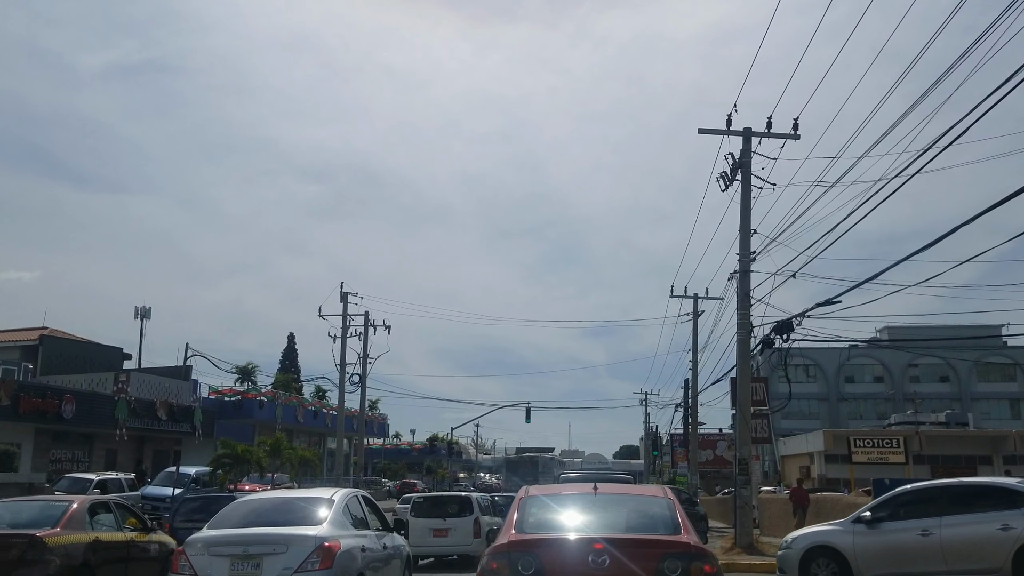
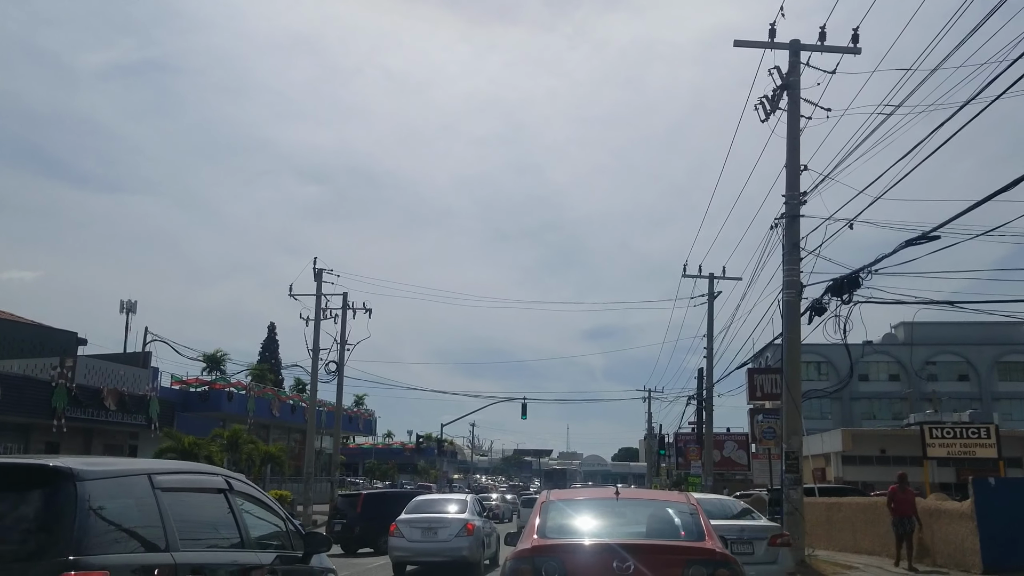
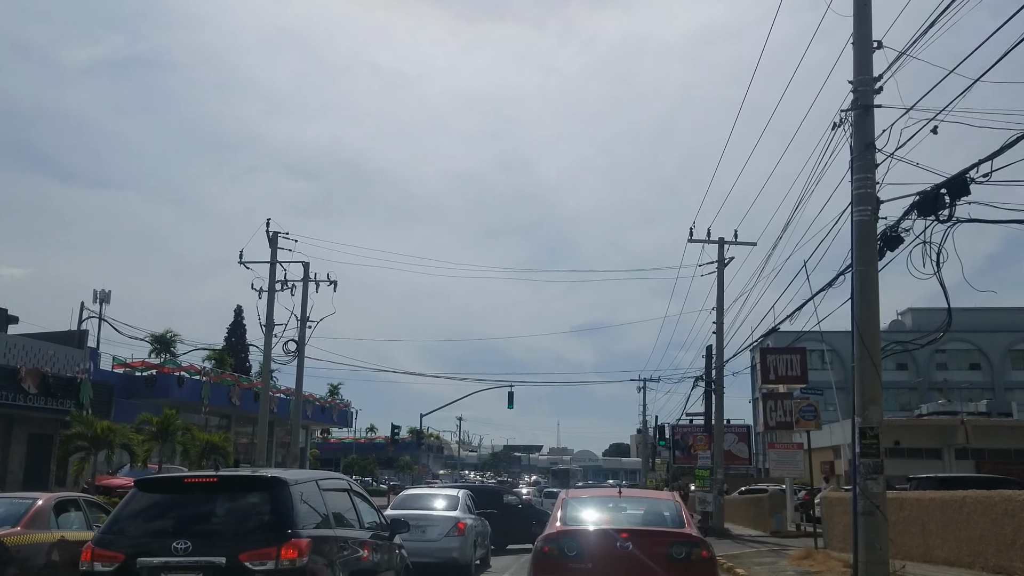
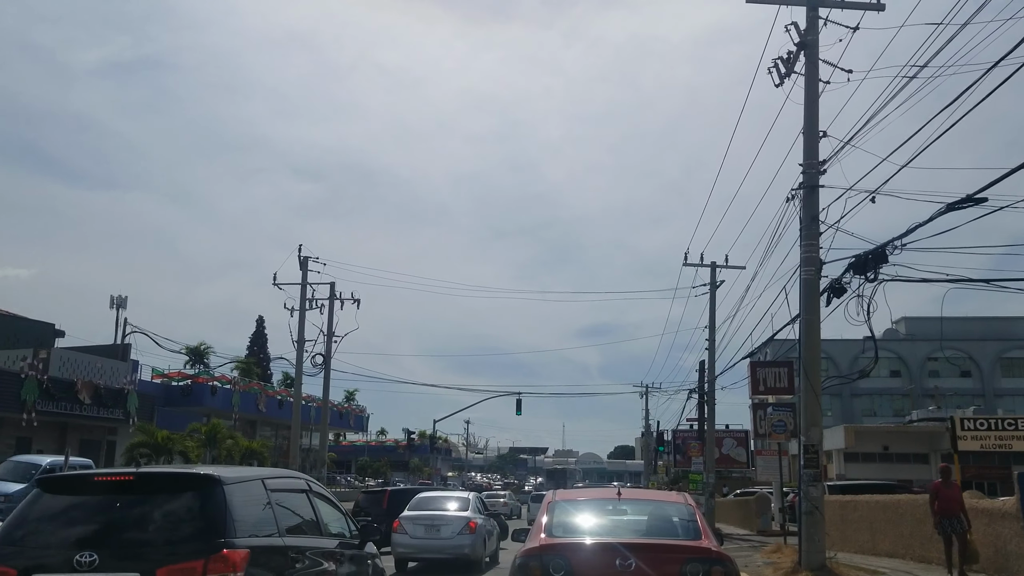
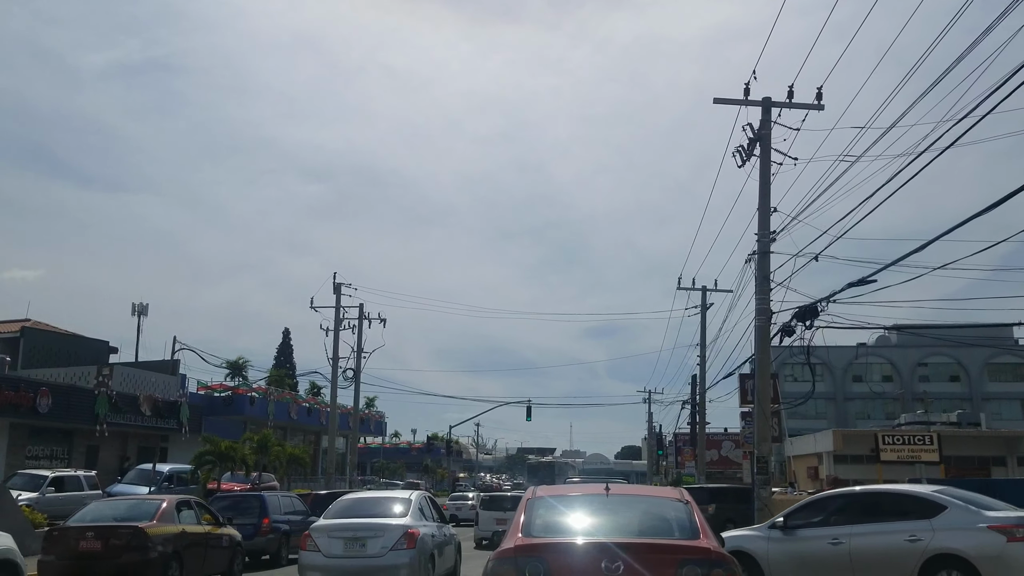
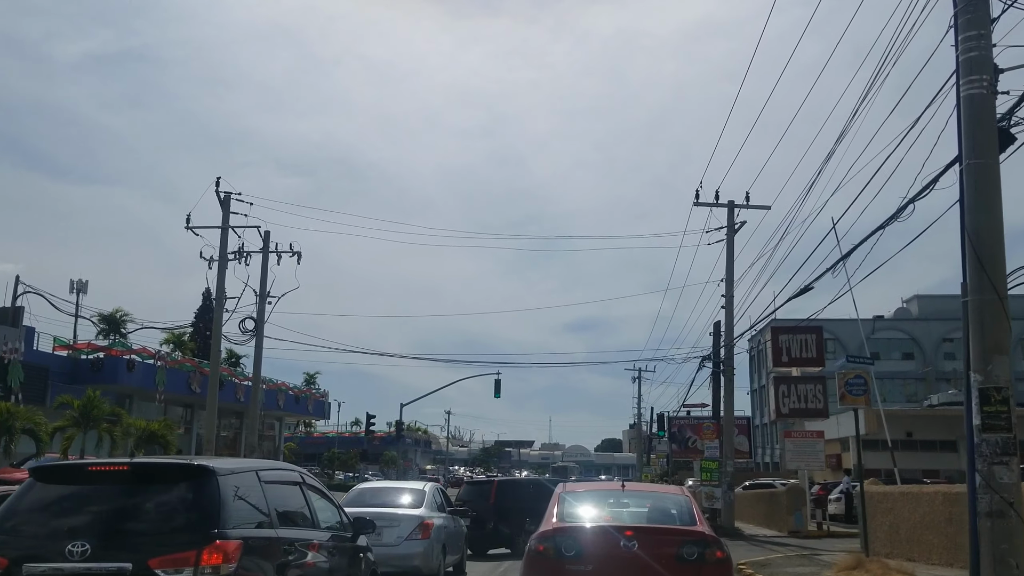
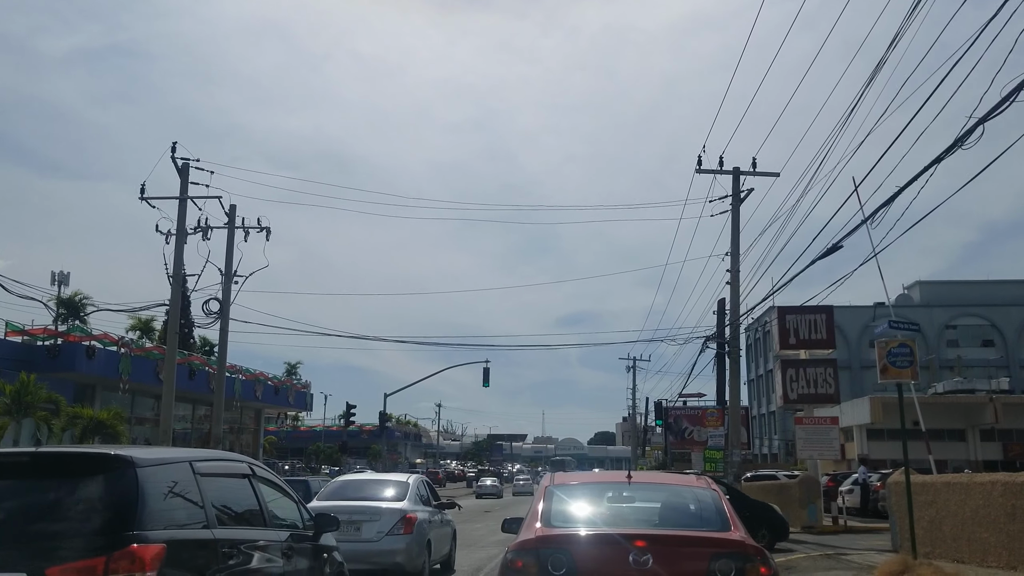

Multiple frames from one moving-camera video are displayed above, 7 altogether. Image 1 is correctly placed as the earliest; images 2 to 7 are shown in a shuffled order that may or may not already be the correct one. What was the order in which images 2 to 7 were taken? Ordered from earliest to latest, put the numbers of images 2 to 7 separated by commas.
5, 2, 4, 3, 6, 7
